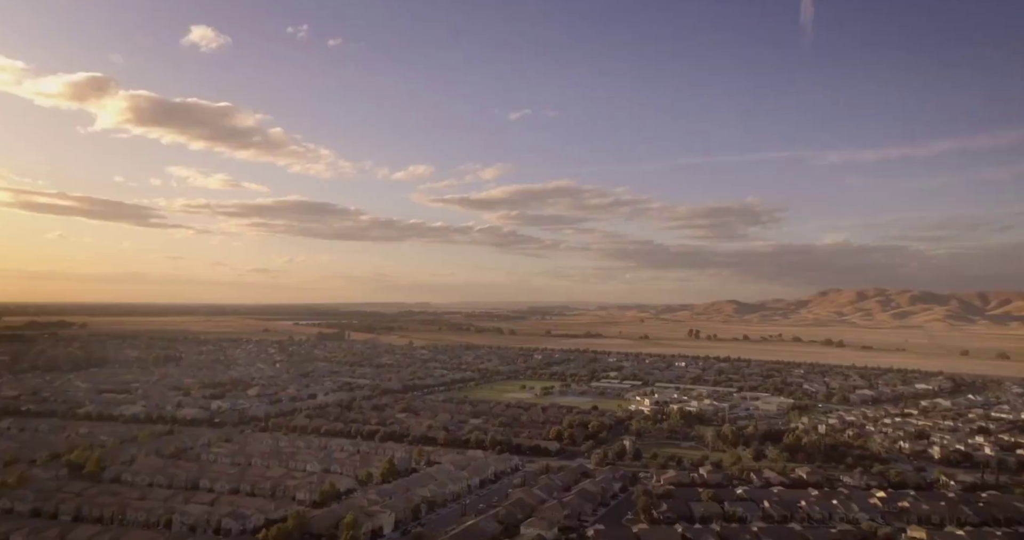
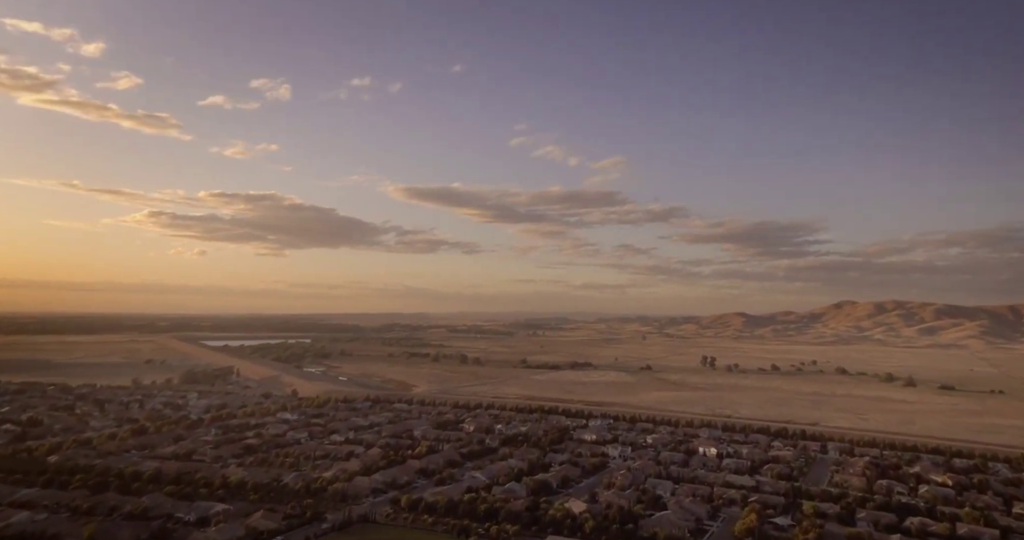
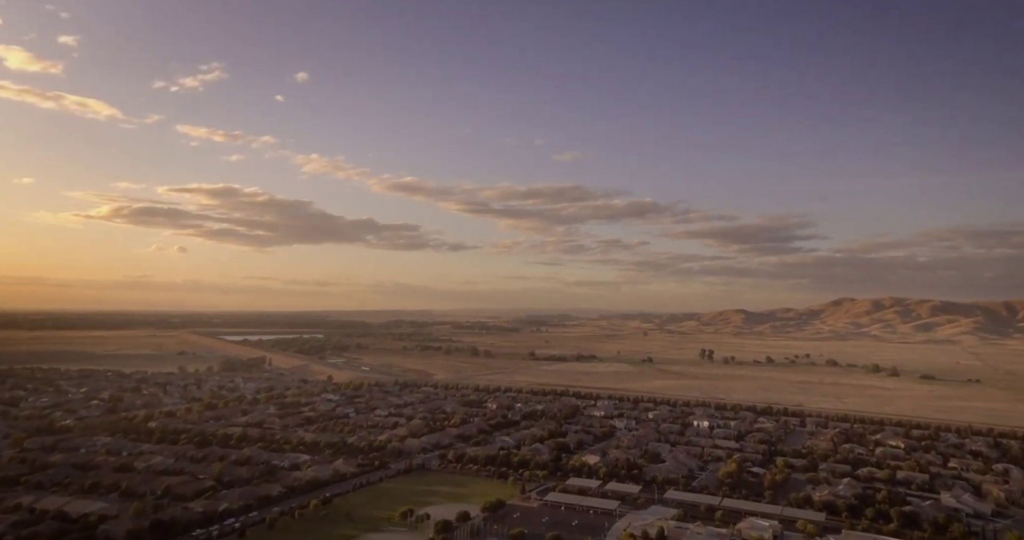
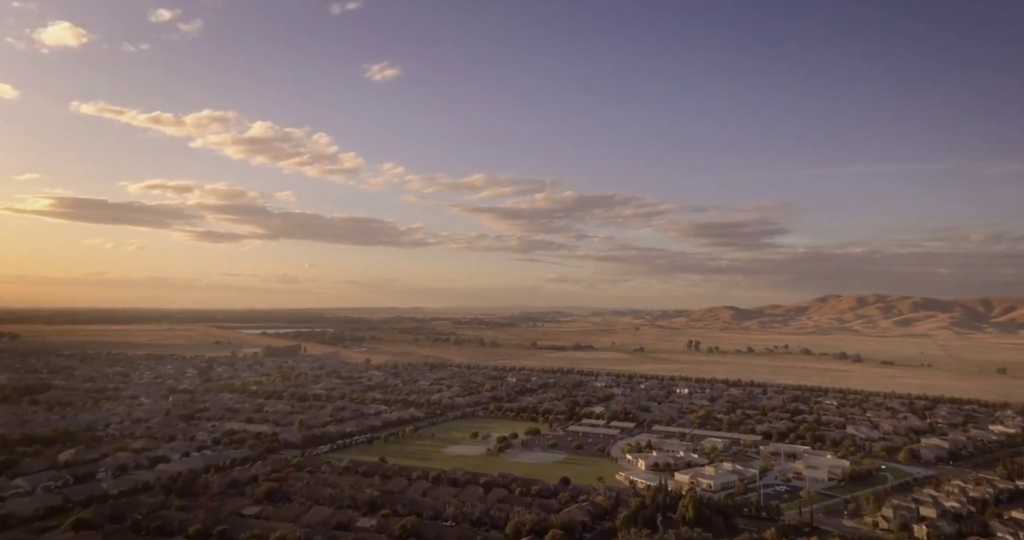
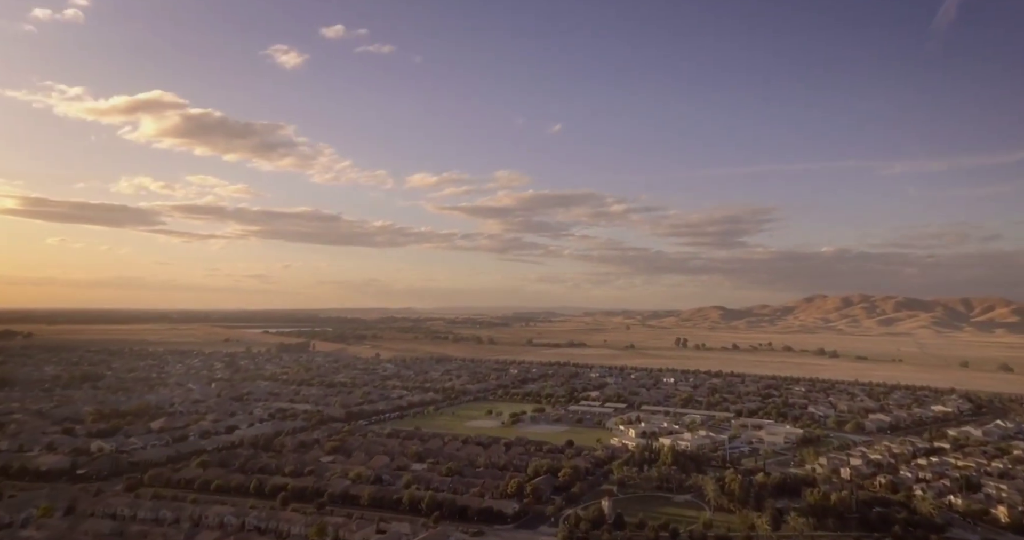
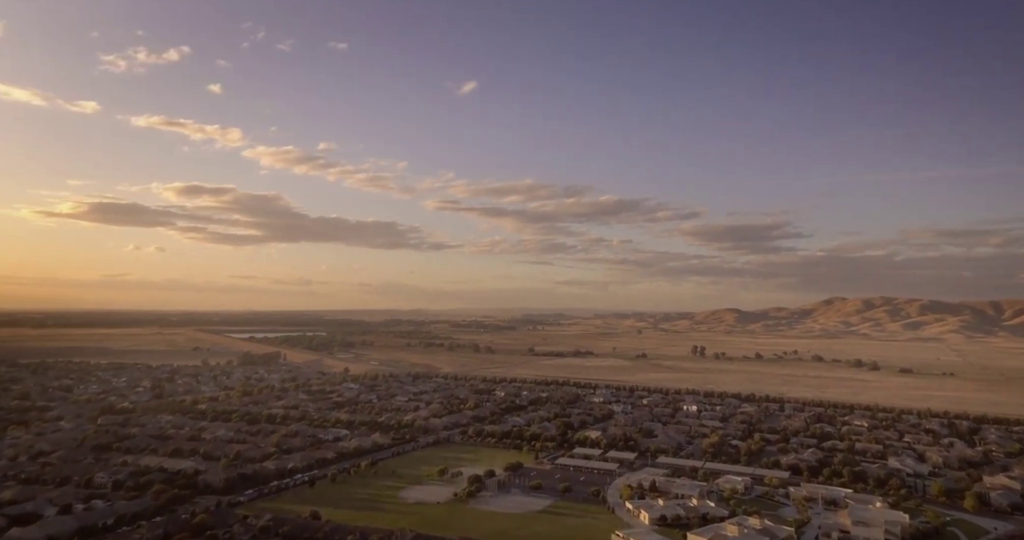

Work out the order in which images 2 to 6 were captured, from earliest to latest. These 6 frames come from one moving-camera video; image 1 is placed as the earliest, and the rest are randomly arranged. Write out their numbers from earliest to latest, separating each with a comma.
5, 4, 6, 3, 2
